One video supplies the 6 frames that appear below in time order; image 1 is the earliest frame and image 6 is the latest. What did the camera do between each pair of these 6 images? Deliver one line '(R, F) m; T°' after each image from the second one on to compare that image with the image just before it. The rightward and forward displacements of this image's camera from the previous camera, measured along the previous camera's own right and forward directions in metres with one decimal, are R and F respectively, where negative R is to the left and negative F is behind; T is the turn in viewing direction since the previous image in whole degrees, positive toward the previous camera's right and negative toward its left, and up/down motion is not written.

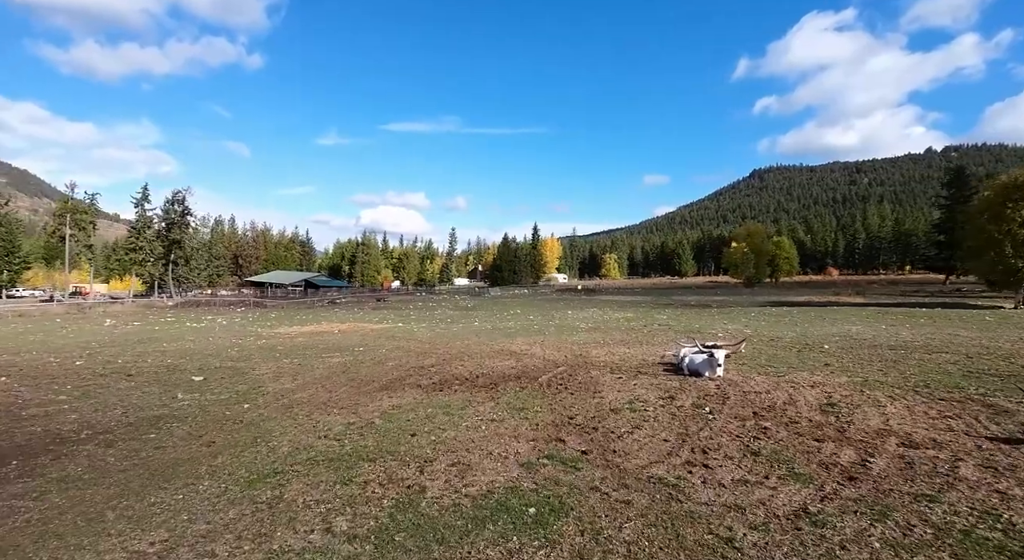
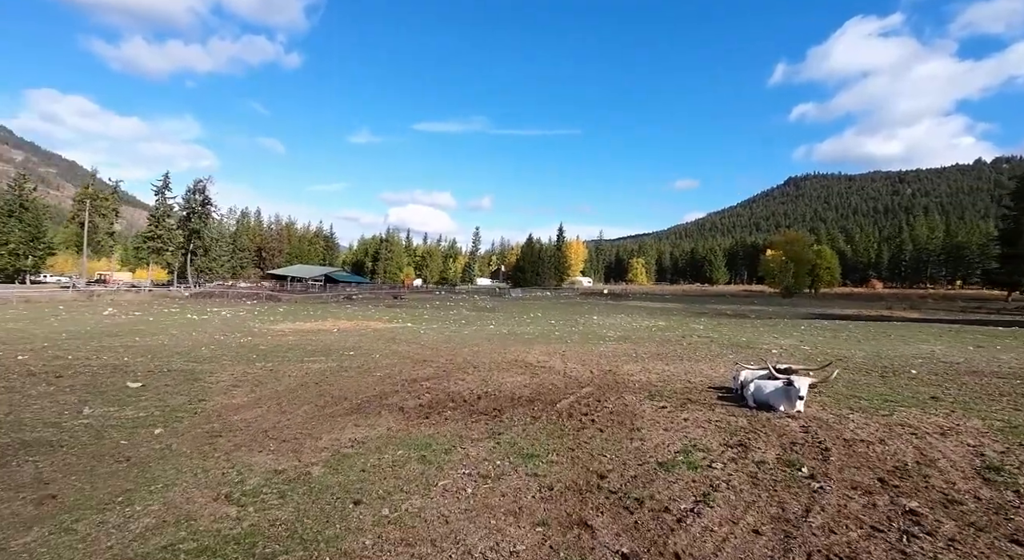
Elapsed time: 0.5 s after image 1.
(+0.2, +2.6) m; -3°
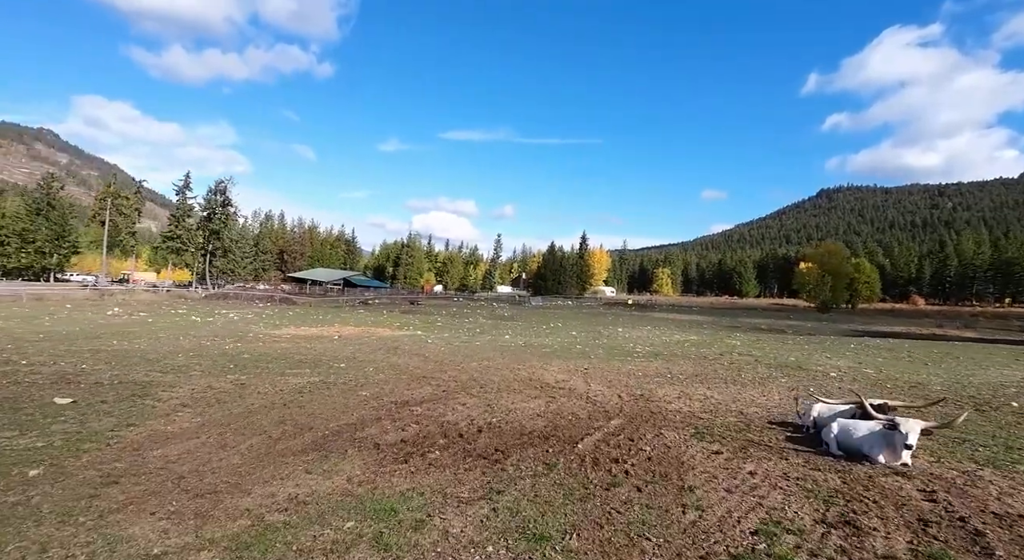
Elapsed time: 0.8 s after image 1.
(+0.1, +1.9) m; -2°
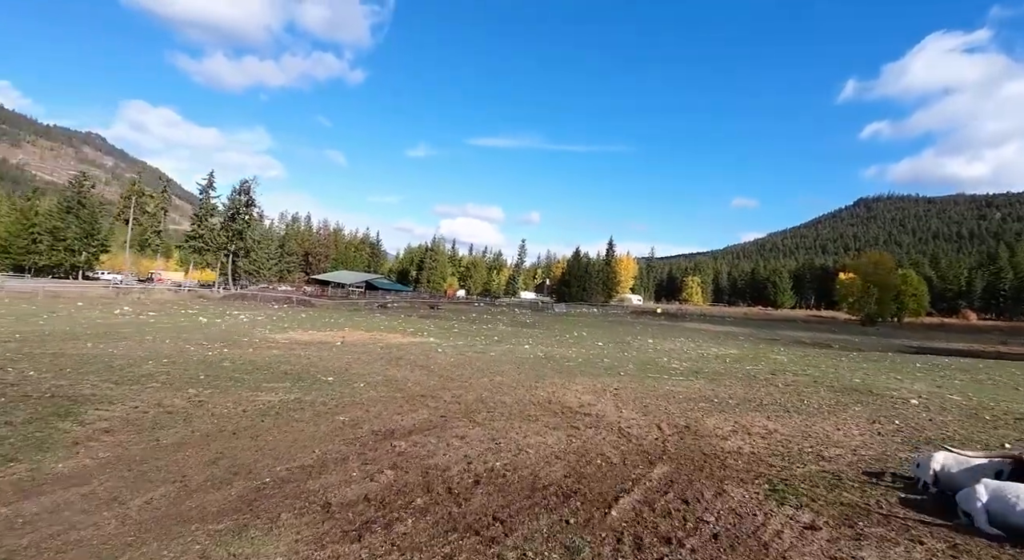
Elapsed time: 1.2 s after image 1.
(+0.1, +1.9) m; -3°
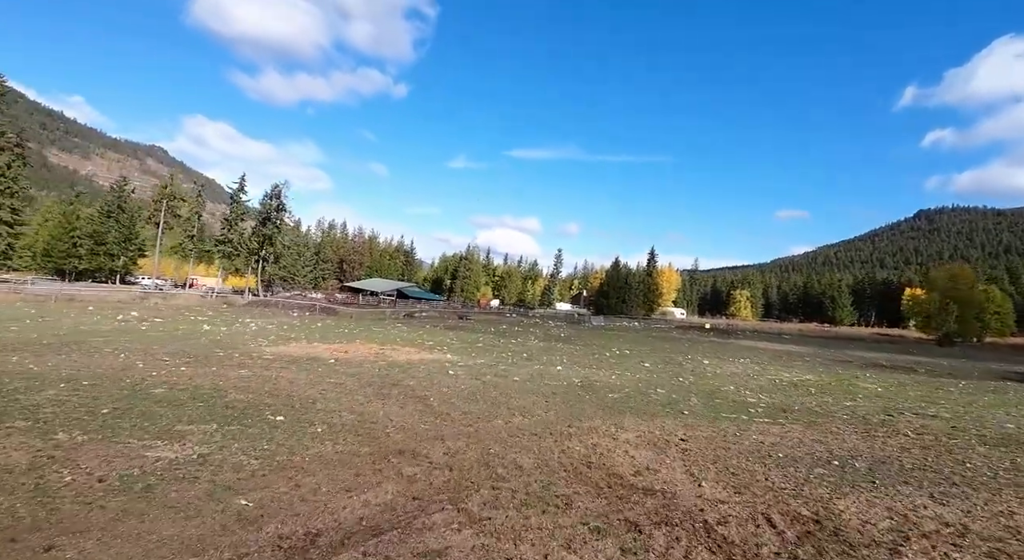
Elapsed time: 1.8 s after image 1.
(+0.2, +3.1) m; -4°
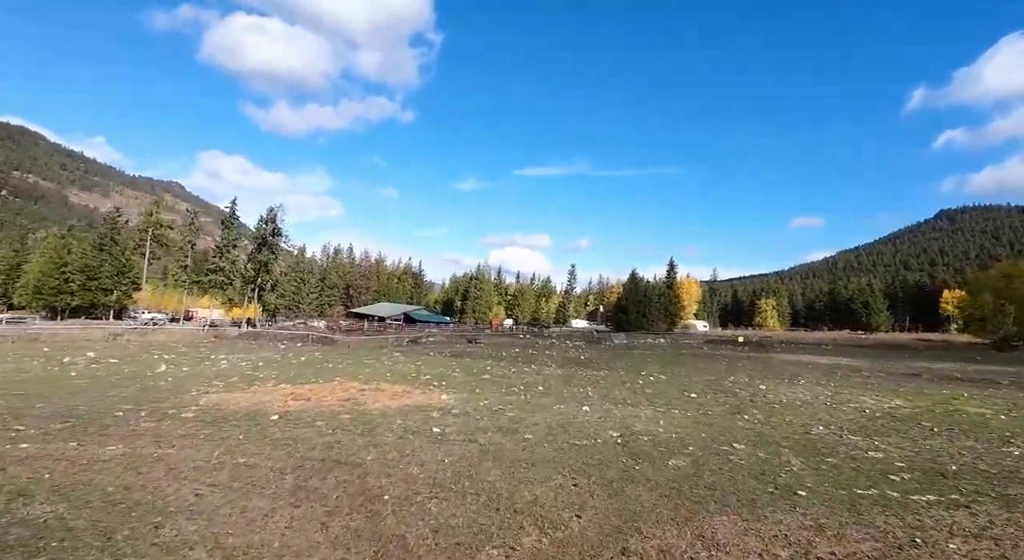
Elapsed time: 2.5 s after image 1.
(+0.1, +3.6) m; -1°
